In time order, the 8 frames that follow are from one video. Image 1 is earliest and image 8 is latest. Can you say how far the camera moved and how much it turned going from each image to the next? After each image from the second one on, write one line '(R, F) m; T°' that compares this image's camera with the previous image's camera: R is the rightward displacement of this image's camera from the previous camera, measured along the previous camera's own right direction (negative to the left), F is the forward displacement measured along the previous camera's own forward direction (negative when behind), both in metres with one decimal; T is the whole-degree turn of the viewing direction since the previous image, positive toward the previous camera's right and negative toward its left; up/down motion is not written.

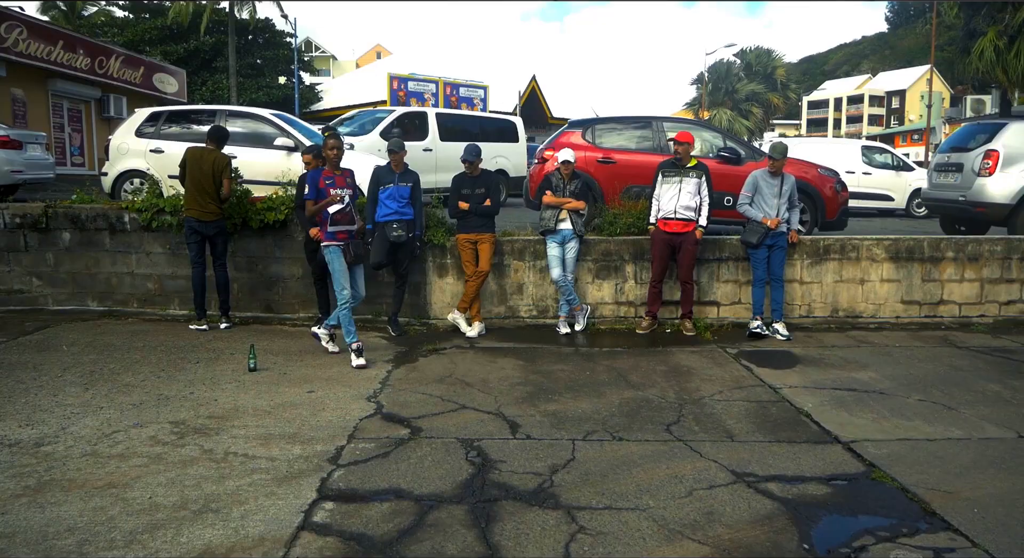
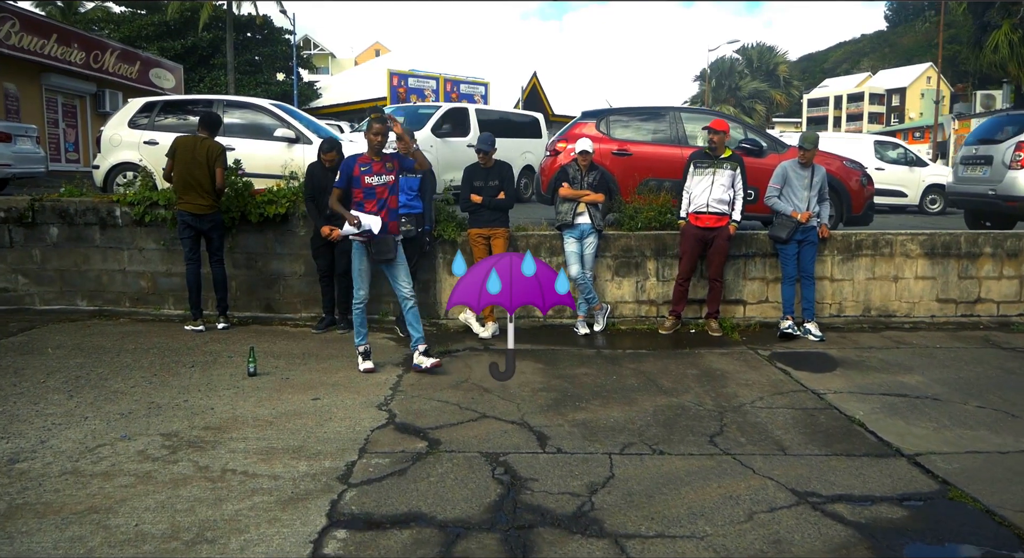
(-0.2, +0.5) m; 0°
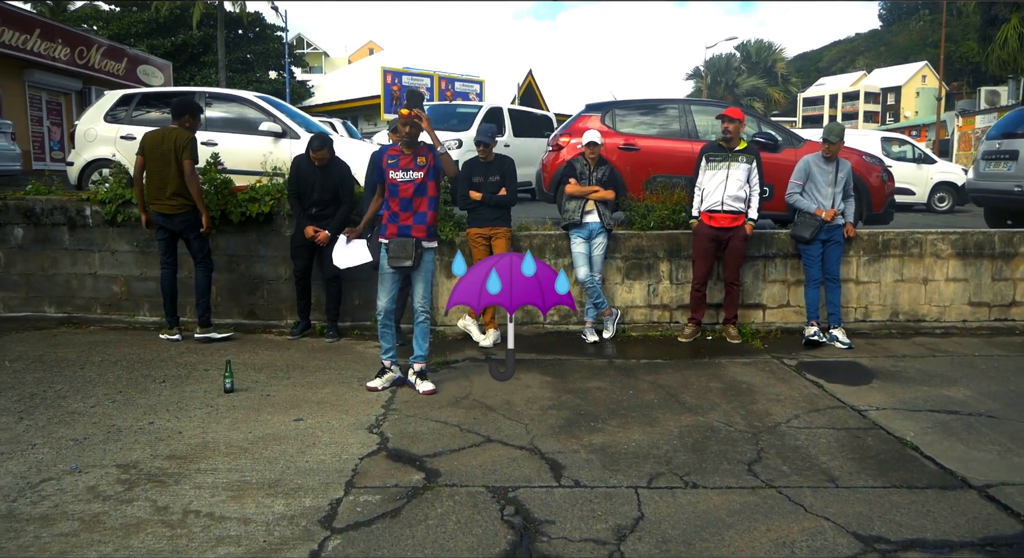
(-0.1, +0.6) m; 0°
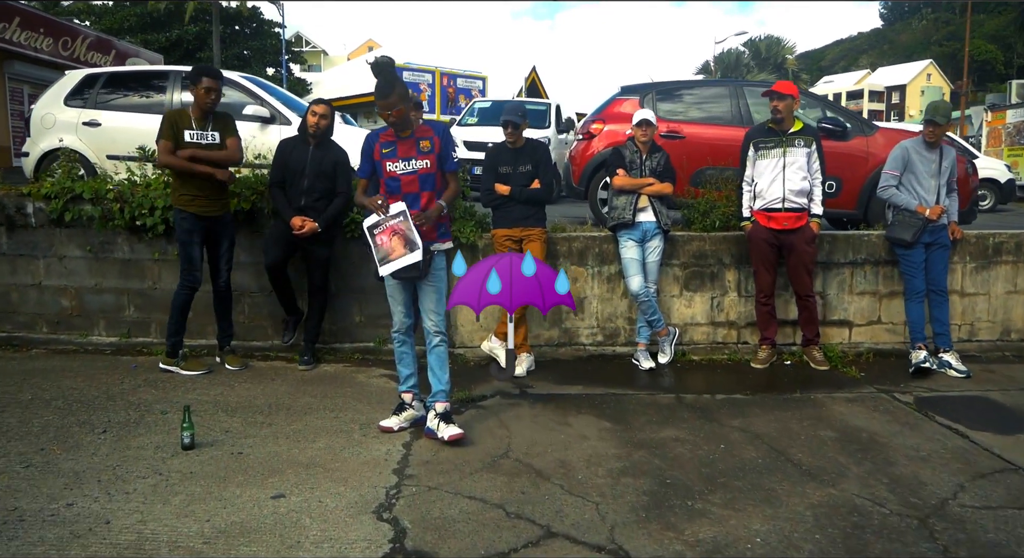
(-0.3, +1.3) m; 0°
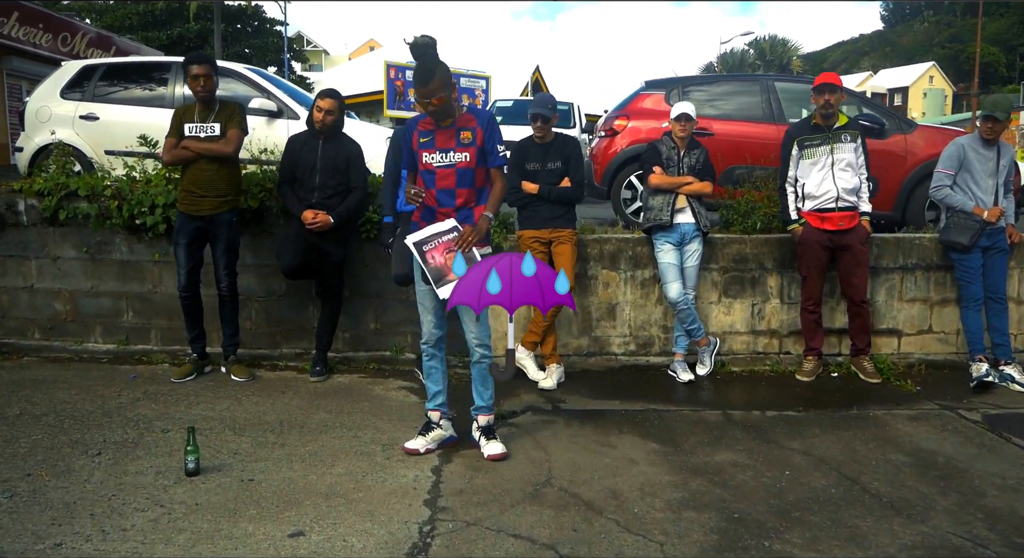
(-0.2, +0.4) m; 0°
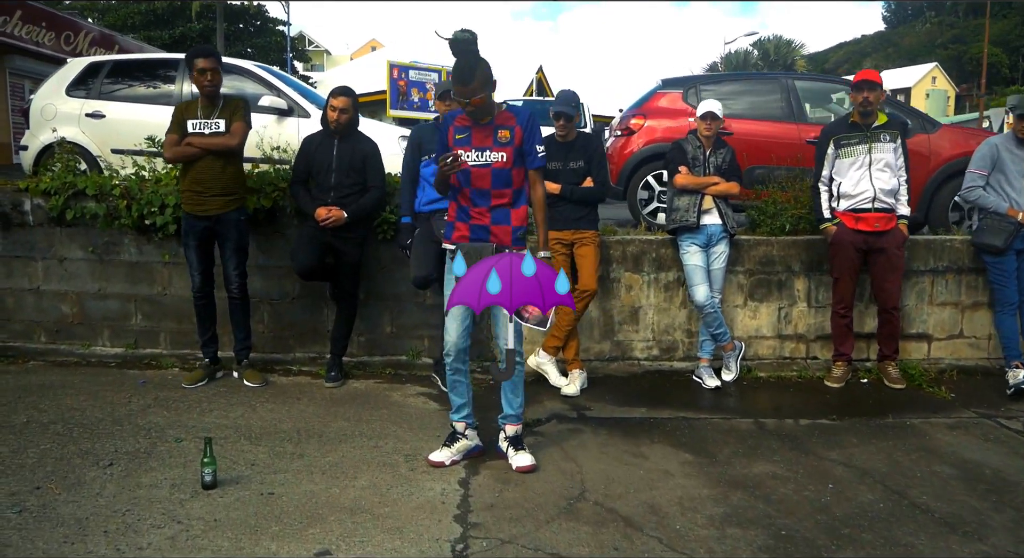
(-0.2, +0.2) m; 0°
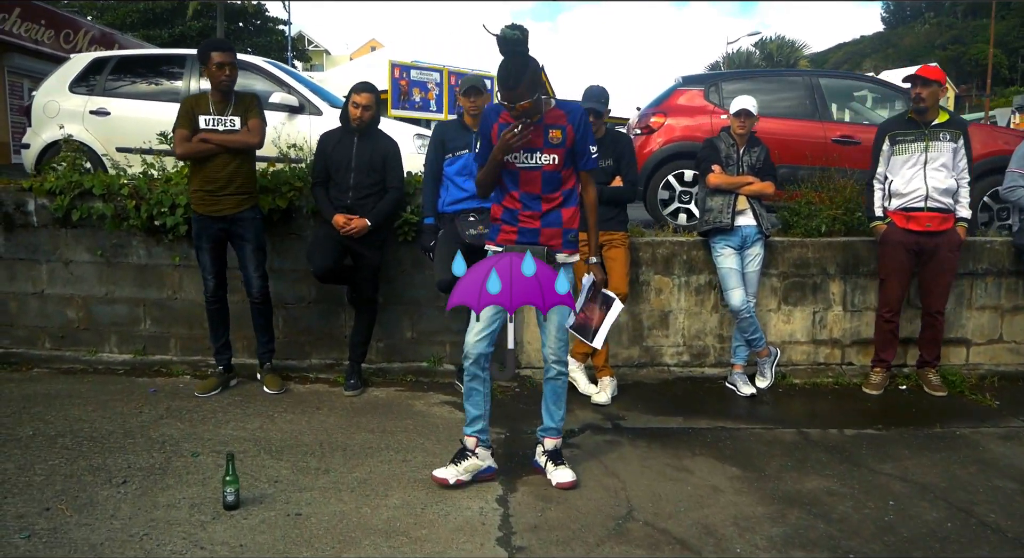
(-0.2, +0.2) m; 0°
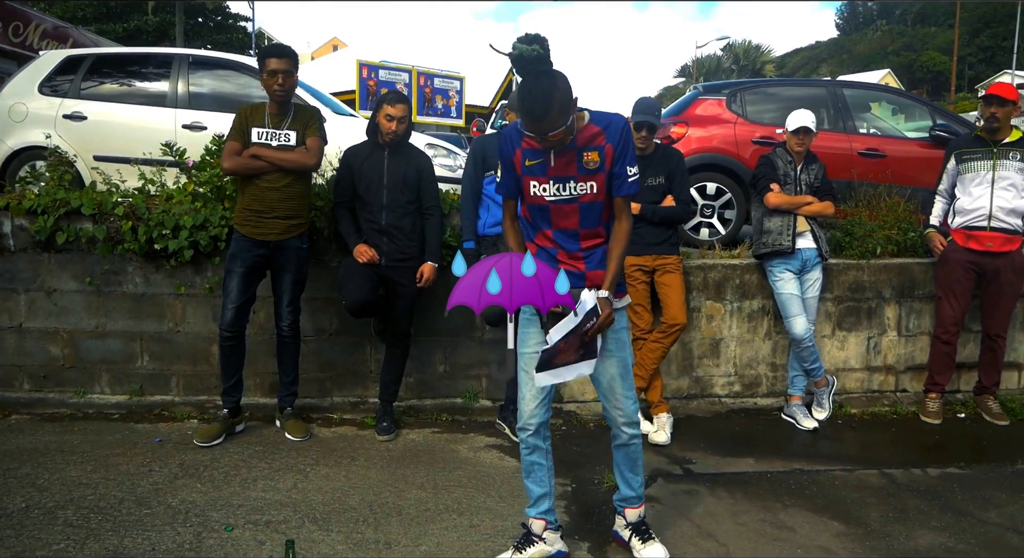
(-0.6, +0.4) m; +3°
